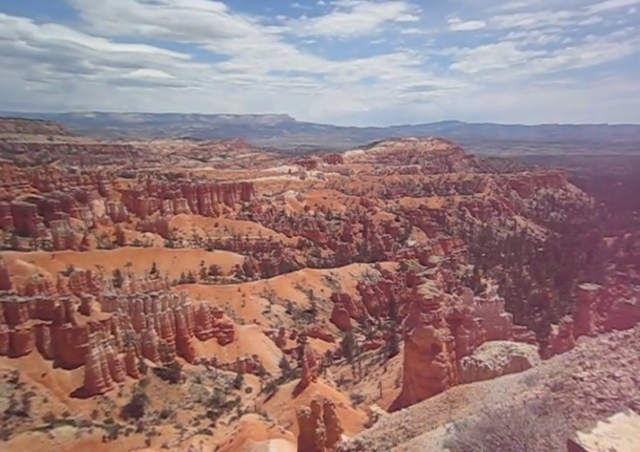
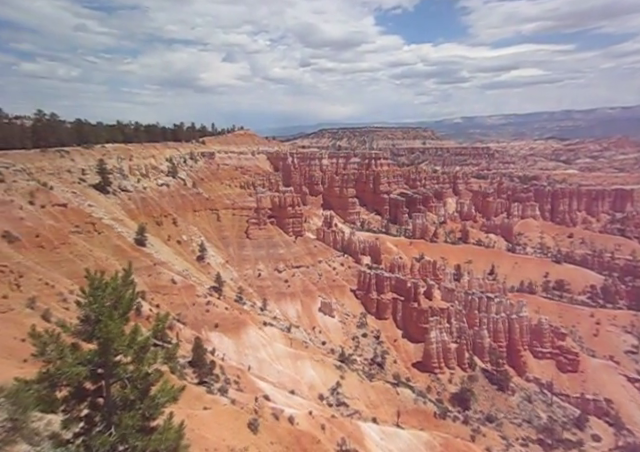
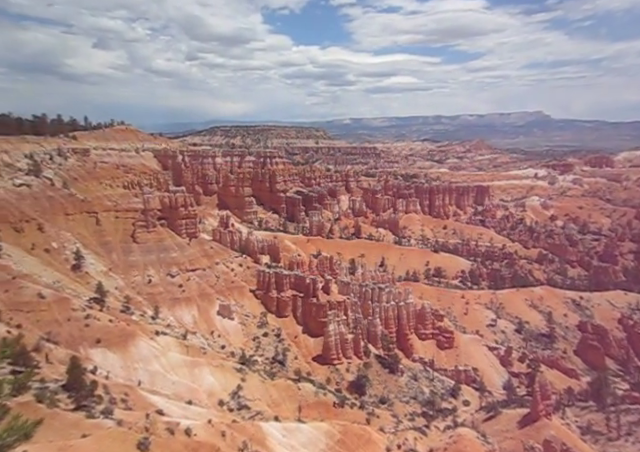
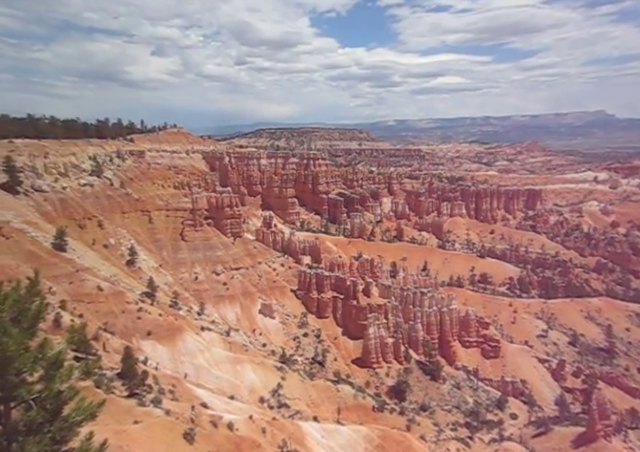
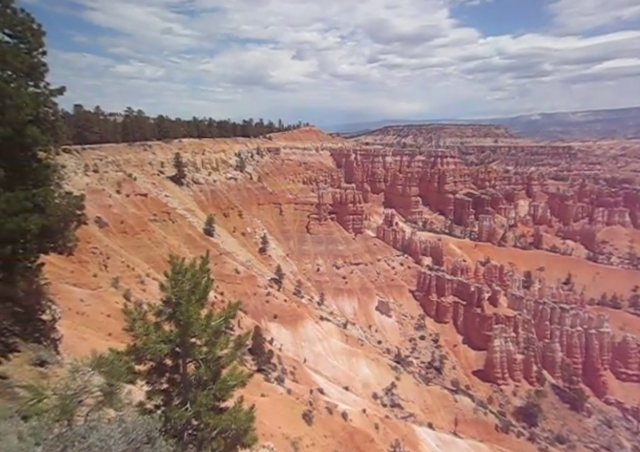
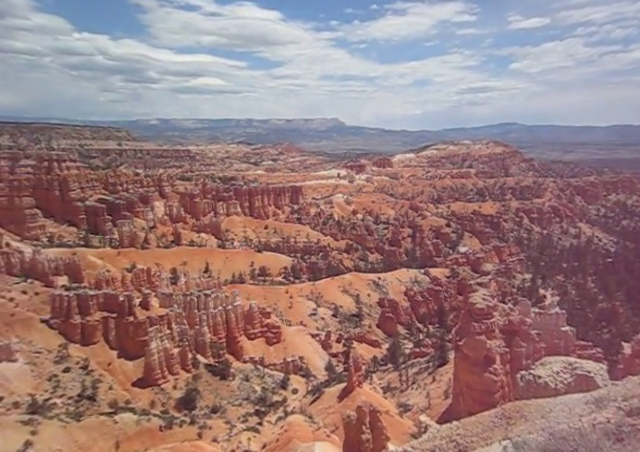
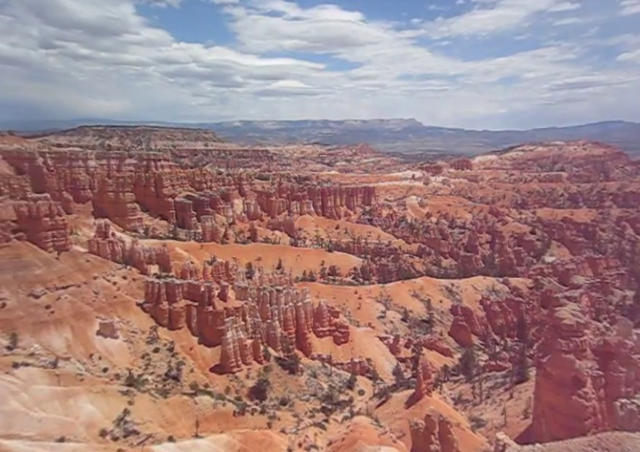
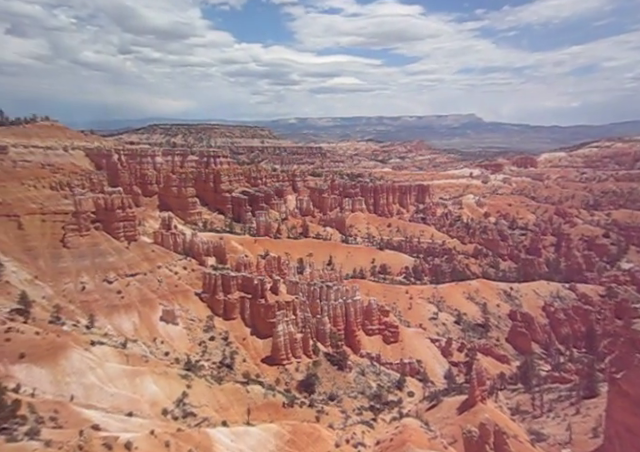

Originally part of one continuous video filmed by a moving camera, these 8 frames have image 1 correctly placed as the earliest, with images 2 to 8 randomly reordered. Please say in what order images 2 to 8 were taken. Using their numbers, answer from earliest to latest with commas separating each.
6, 7, 8, 3, 4, 2, 5
